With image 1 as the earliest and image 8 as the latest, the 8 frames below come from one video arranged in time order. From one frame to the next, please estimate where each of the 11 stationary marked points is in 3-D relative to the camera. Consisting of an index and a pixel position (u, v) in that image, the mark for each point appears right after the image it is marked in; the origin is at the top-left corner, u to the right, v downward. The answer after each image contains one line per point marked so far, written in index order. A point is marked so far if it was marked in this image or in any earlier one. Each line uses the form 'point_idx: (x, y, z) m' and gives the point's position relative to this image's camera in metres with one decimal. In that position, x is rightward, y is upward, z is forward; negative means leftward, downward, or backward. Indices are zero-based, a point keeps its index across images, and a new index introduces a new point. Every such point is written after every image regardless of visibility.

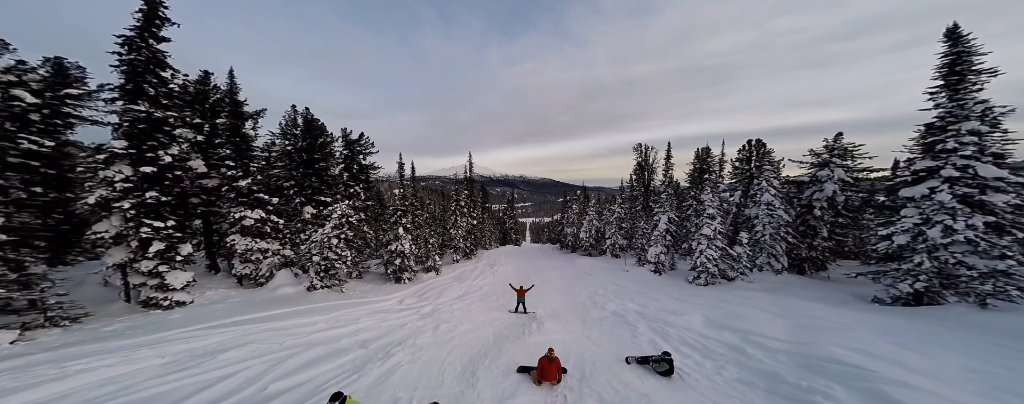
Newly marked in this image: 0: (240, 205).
0: (-15.5, -0.2, +16.4) m
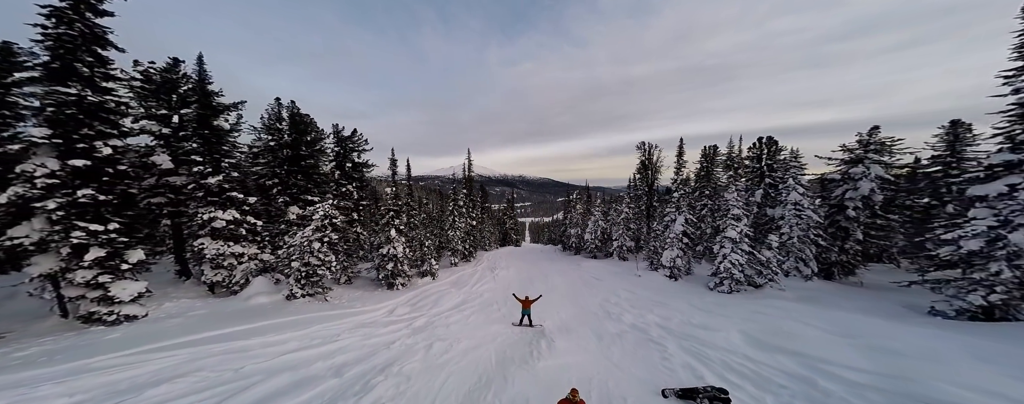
0: (-15.4, -0.1, +14.6) m
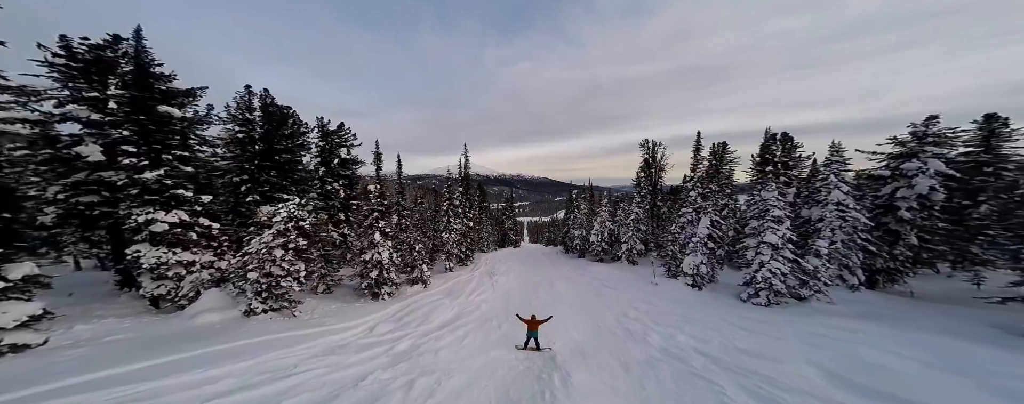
0: (-15.3, -0.1, +12.1) m
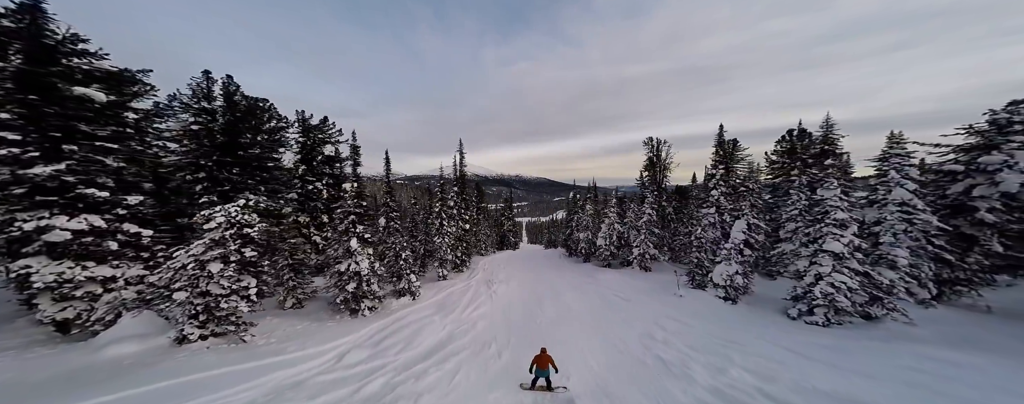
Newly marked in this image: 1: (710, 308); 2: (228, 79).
0: (-15.2, -0.1, +9.4) m
1: (+10.3, -5.5, +15.0) m
2: (-17.3, +7.7, +17.7) m
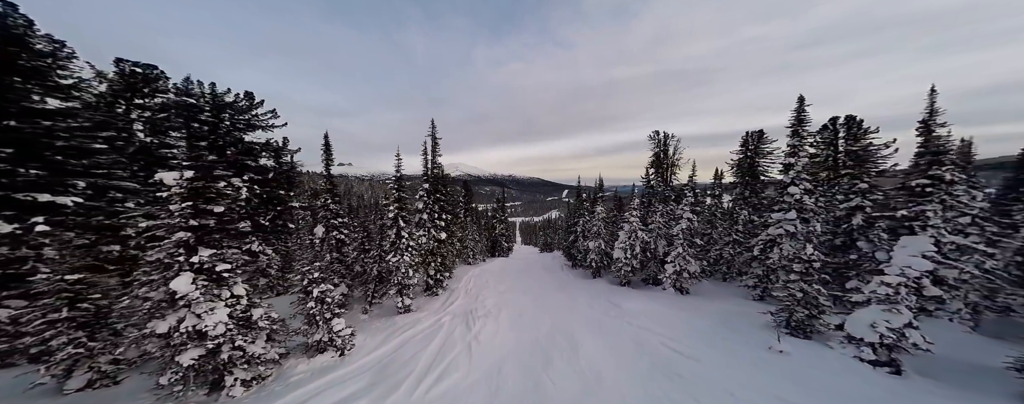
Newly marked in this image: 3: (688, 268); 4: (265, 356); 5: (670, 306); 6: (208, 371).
0: (-15.6, -0.3, +2.0) m
1: (+9.8, -5.5, +8.1) m
2: (-18.0, +7.5, +10.2) m
3: (+11.9, -4.4, +19.5) m
4: (-8.4, -5.5, +10.0) m
5: (+9.7, -6.3, +17.5) m
6: (-9.2, -5.3, +8.9) m
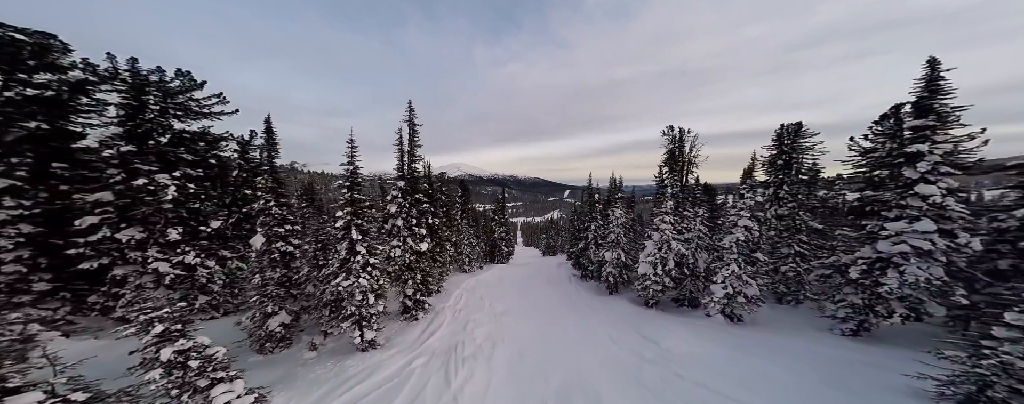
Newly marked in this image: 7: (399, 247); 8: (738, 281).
0: (-15.9, -0.3, -2.7) m
1: (+9.5, -5.6, +3.3) m
2: (-18.2, +7.4, +5.7) m
3: (+11.8, -4.5, +14.7) m
4: (-8.6, -5.6, +5.3) m
5: (+9.5, -6.4, +12.7) m
6: (-9.4, -5.4, +4.2) m
7: (-6.8, -2.6, +17.4) m
8: (+11.6, -4.1, +15.0) m
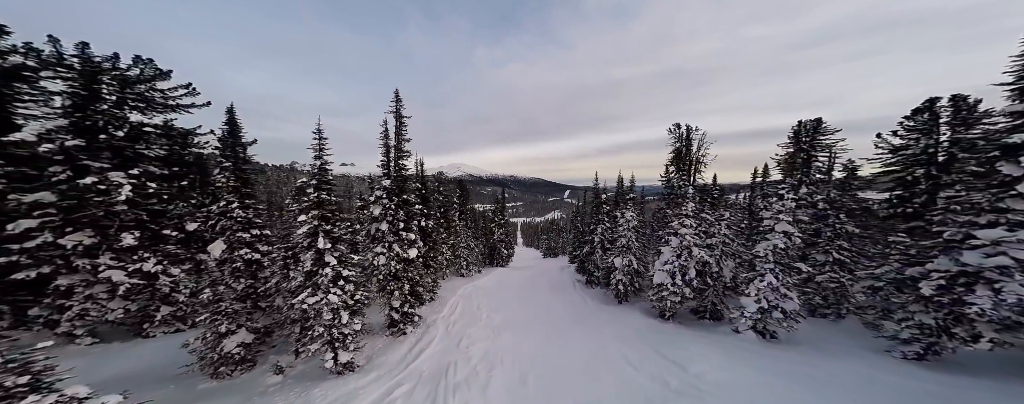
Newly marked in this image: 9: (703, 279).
0: (-15.9, -0.3, -4.7) m
1: (+9.5, -5.6, +1.3) m
2: (-18.2, +7.4, +3.6) m
3: (+11.8, -4.5, +12.6) m
4: (-8.7, -5.6, +3.3) m
5: (+9.5, -6.4, +10.6) m
6: (-9.4, -5.4, +2.1) m
7: (-6.8, -2.6, +15.4) m
8: (+11.6, -4.1, +12.9) m
9: (+10.6, -4.3, +16.2) m
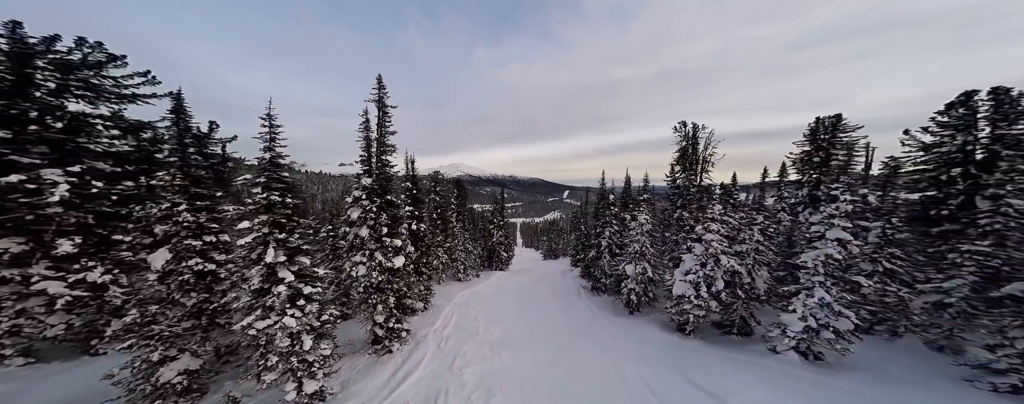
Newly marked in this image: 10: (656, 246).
0: (-15.9, -0.4, -6.8) m
1: (+9.5, -5.7, -0.8) m
2: (-18.2, +7.4, +1.5) m
3: (+11.7, -4.6, +10.6) m
4: (-8.7, -5.7, +1.2) m
5: (+9.5, -6.5, +8.6) m
6: (-9.4, -5.5, +0.1) m
7: (-6.8, -2.7, +13.3) m
8: (+11.5, -4.2, +10.9) m
9: (+10.6, -4.4, +14.2) m
10: (+9.3, -2.9, +19.4) m
